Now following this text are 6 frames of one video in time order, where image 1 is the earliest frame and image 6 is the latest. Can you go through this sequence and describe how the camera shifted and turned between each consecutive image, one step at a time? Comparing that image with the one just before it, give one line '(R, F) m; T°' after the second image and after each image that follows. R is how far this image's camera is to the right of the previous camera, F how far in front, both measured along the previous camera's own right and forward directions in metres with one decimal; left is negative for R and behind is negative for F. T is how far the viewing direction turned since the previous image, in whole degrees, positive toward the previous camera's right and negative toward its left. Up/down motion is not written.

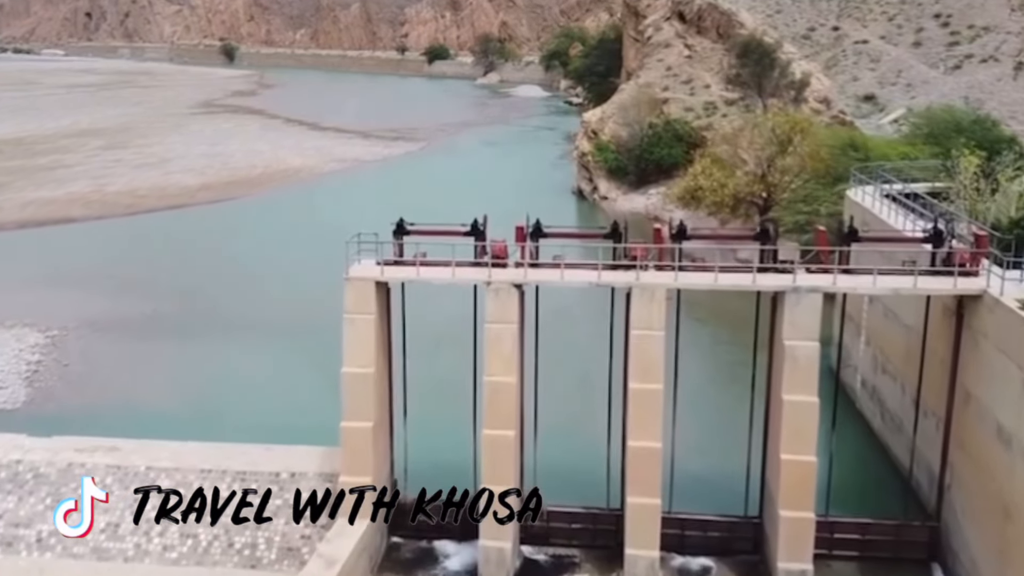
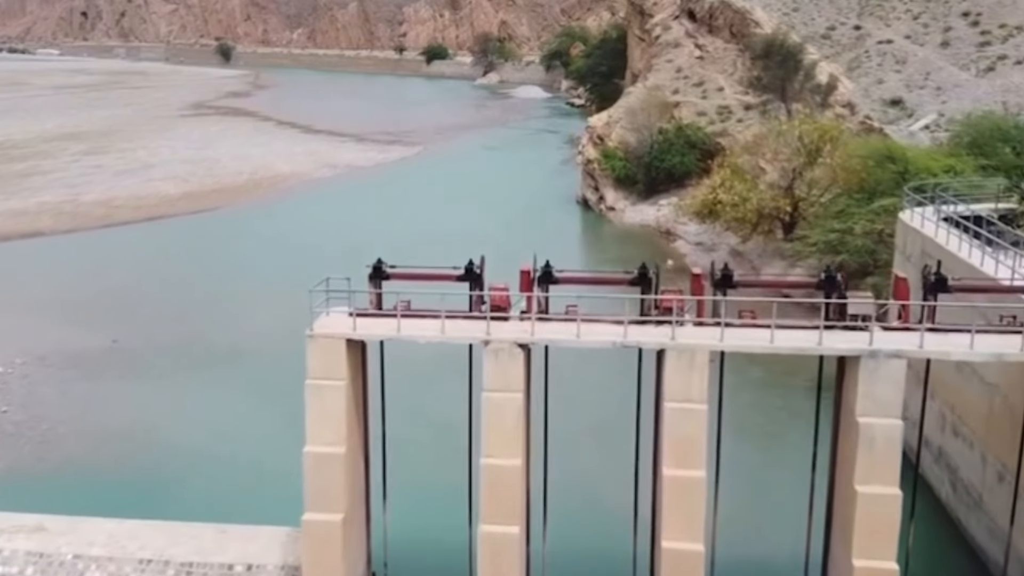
(0.0, +2.6) m; 0°
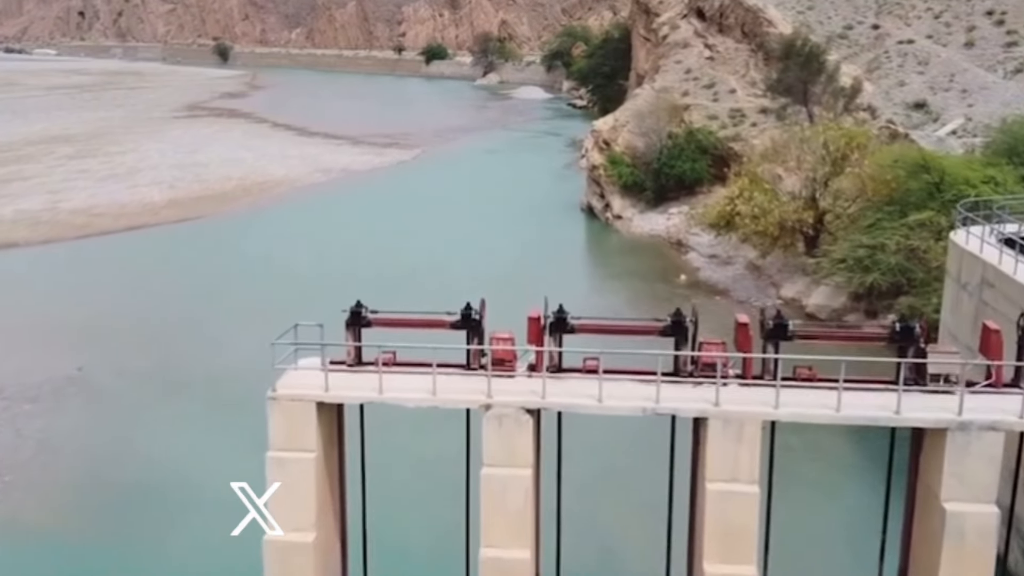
(-0.1, +1.9) m; 0°
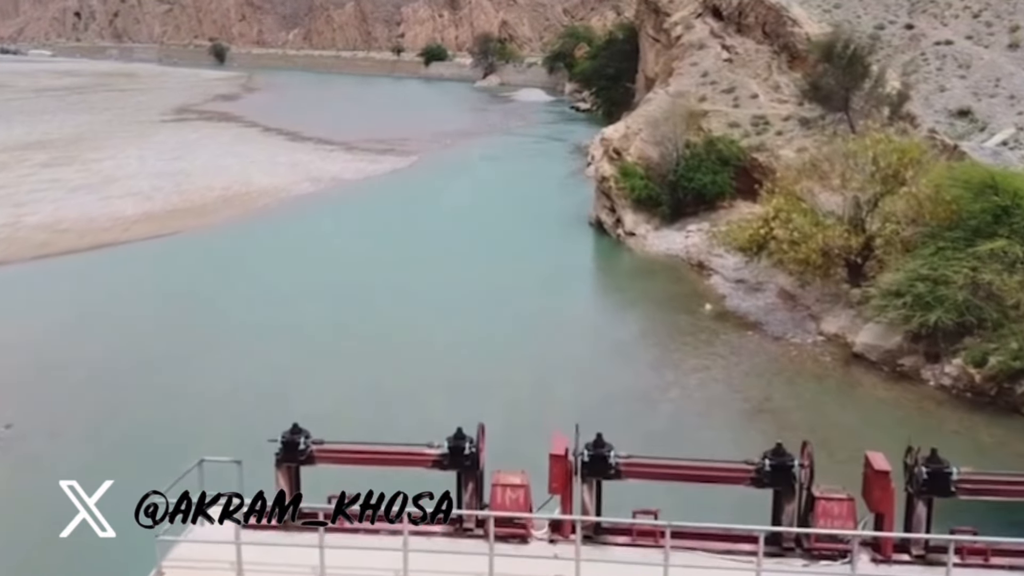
(-0.1, +3.1) m; 0°
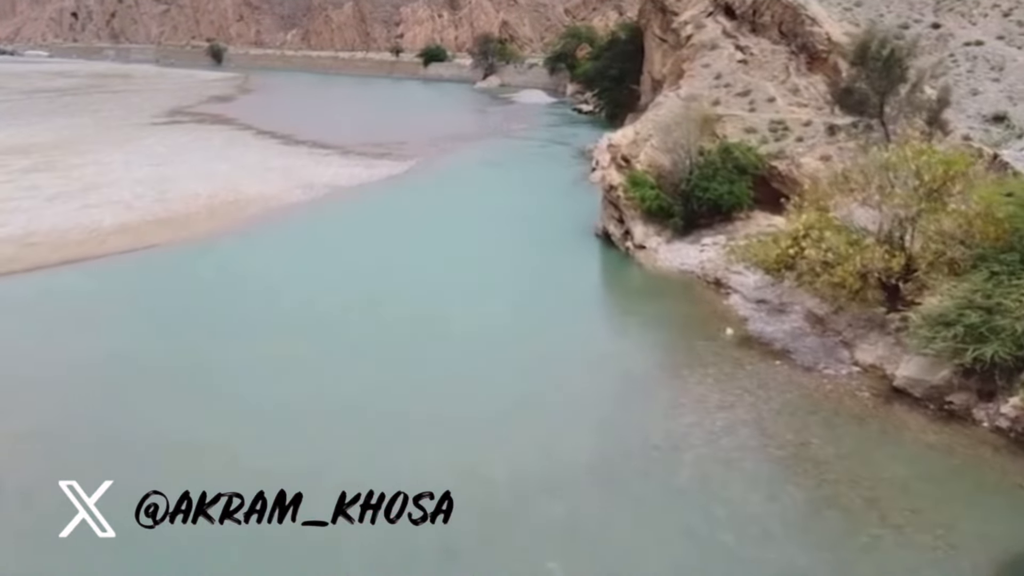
(-0.1, +2.1) m; 0°
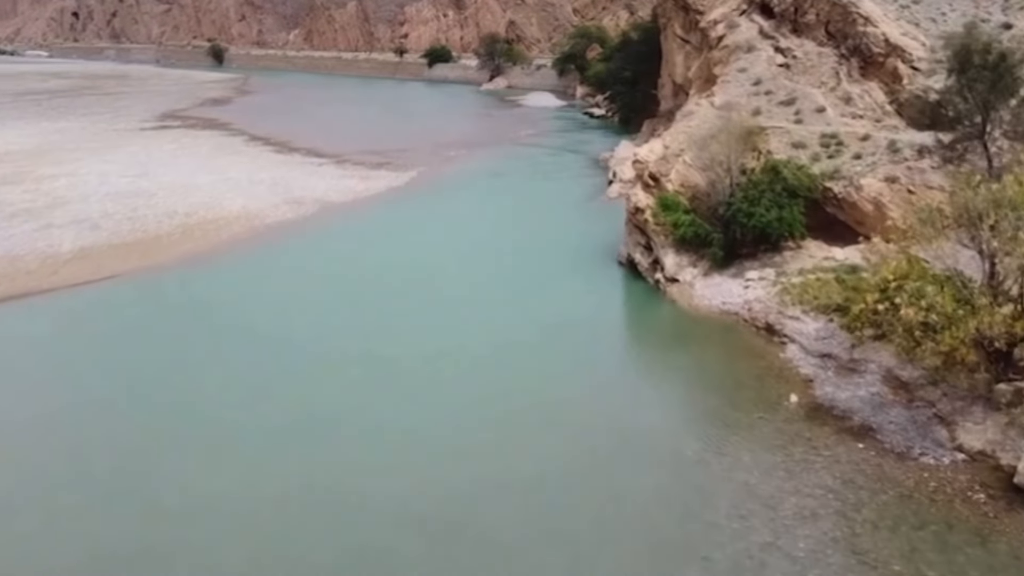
(-0.2, +4.1) m; 0°
